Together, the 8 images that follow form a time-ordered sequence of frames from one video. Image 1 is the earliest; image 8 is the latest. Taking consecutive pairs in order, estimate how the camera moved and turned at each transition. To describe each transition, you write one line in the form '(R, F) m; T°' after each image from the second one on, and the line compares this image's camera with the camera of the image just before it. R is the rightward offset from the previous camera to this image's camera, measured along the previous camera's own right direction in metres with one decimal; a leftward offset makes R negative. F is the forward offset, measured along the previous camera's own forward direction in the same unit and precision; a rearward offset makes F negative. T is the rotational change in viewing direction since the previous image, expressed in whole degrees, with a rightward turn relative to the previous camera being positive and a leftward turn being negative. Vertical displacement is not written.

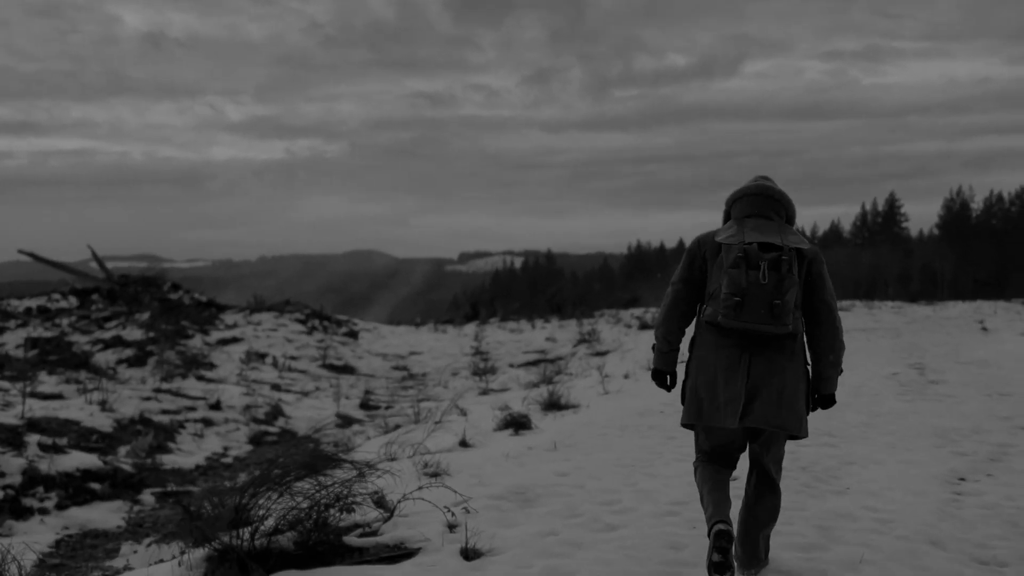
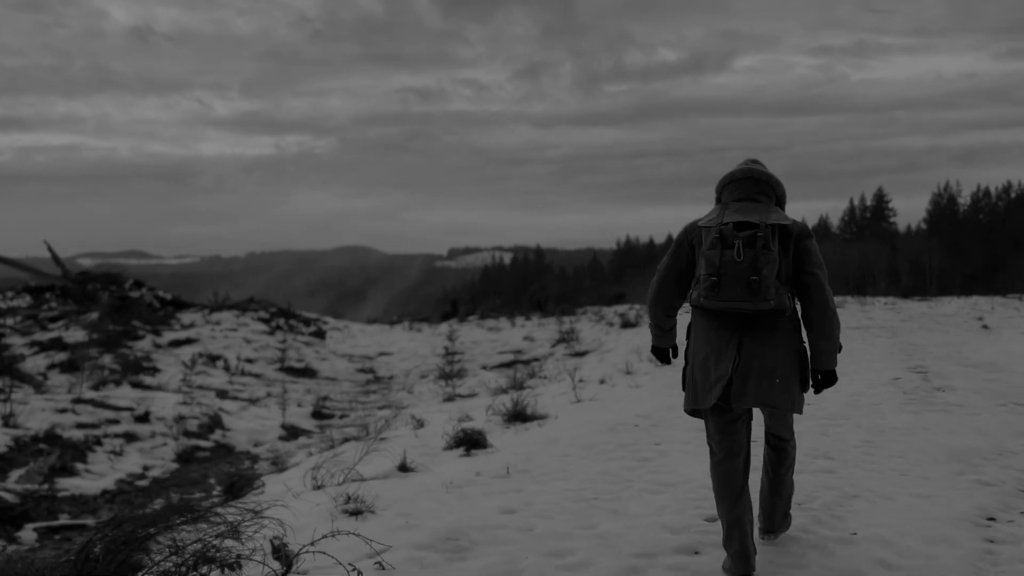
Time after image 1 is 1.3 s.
(+0.3, +1.0) m; +1°
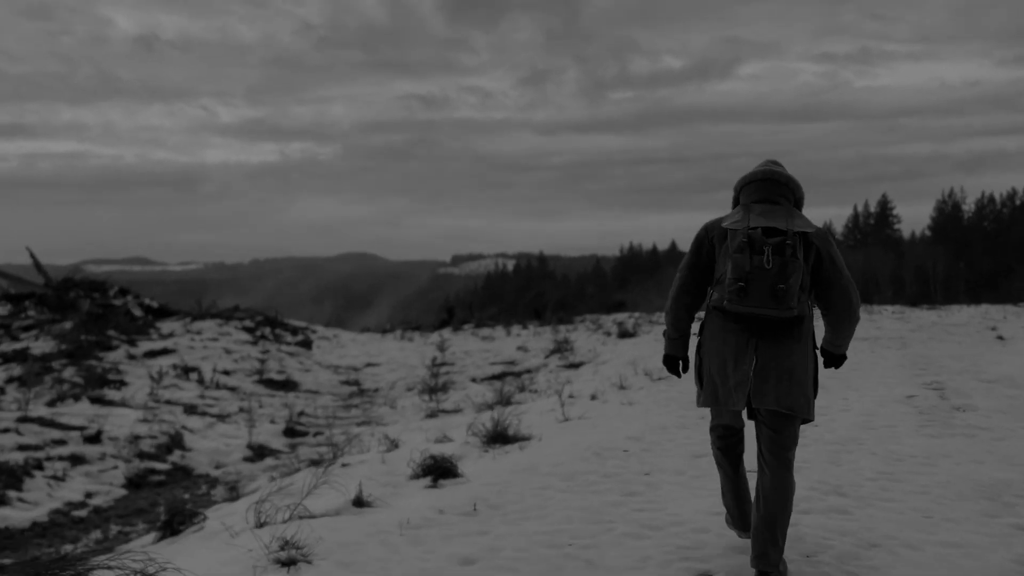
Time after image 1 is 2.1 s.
(+0.2, +0.7) m; 0°
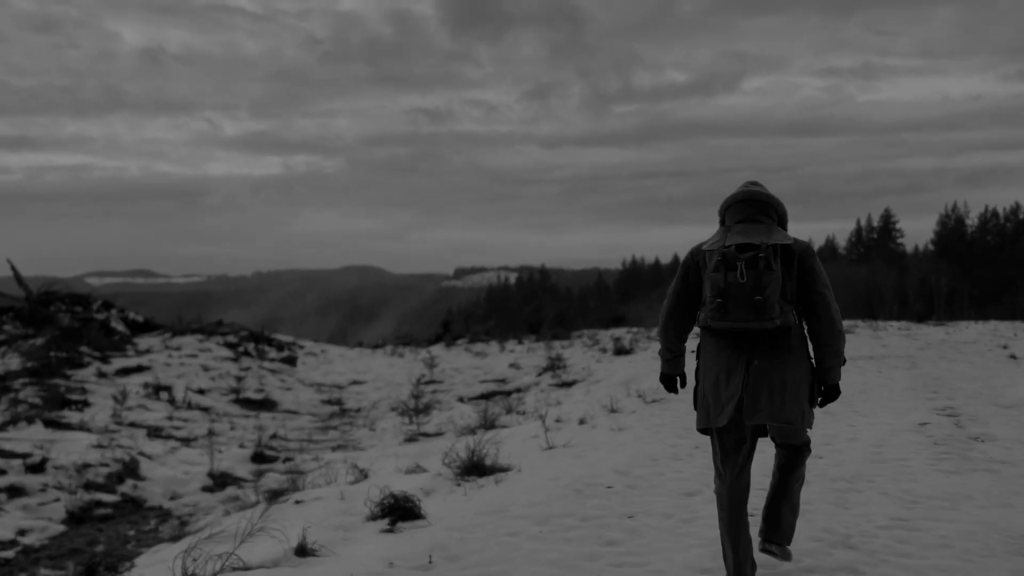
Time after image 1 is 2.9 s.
(+0.2, +0.6) m; 0°
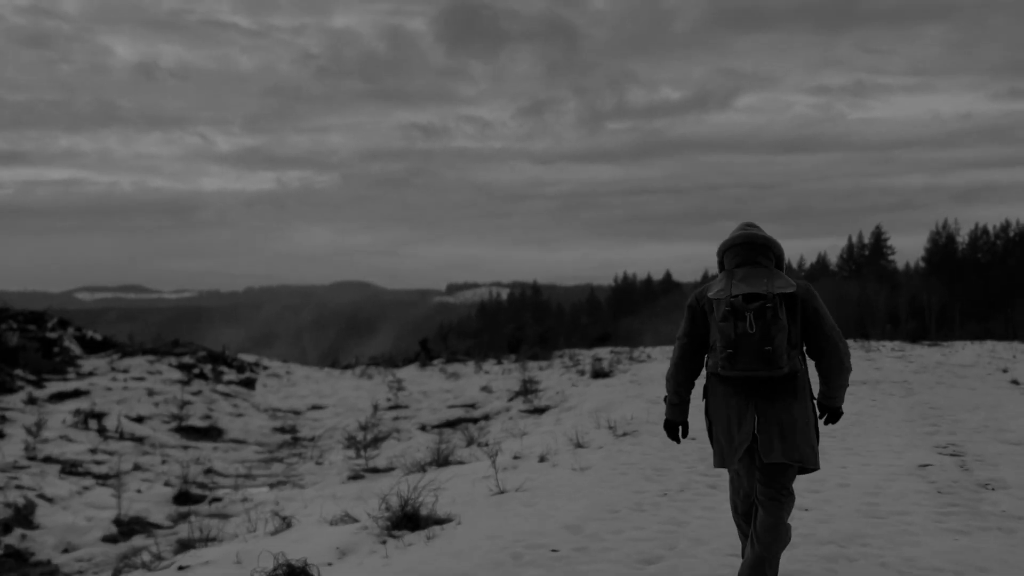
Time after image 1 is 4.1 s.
(+0.4, +0.9) m; +1°
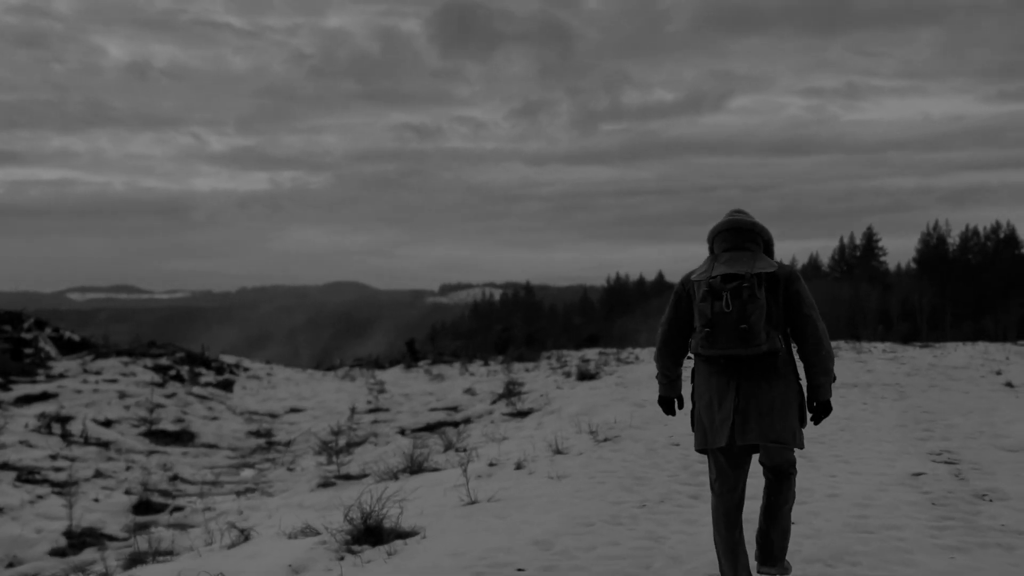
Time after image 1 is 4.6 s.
(+0.2, +0.4) m; 0°
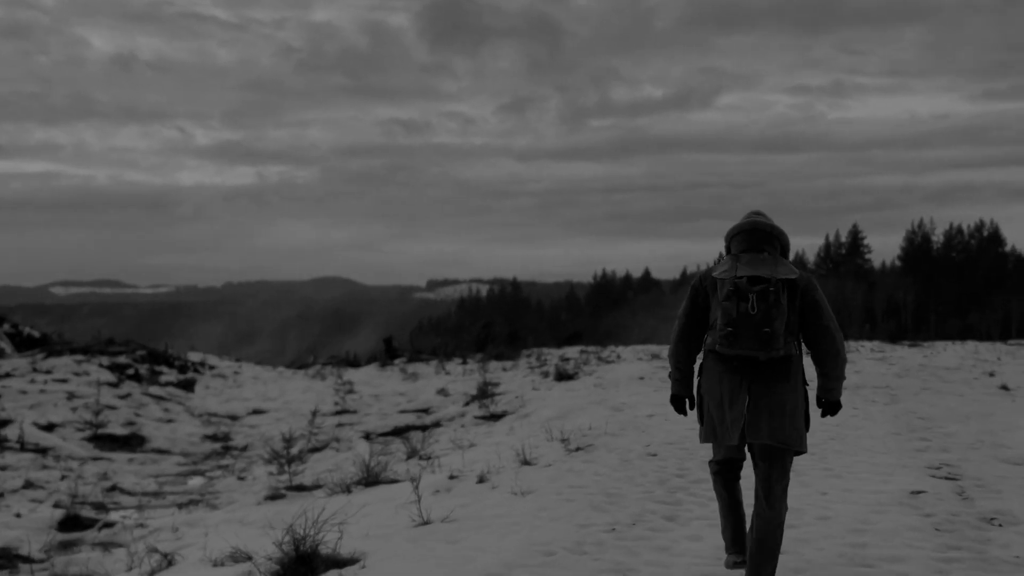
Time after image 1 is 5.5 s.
(+0.2, +0.7) m; +1°
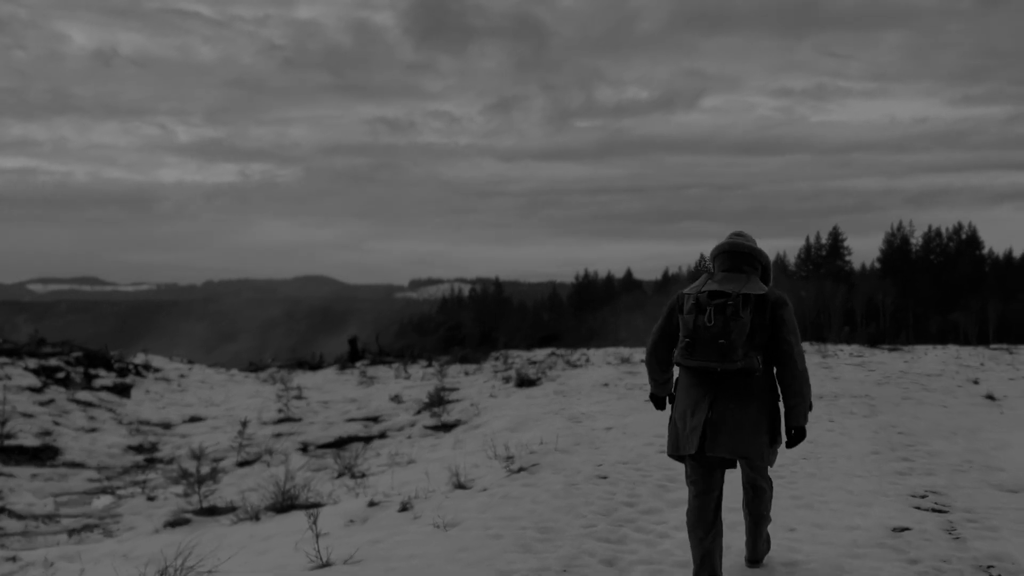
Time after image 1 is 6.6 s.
(+0.5, +0.9) m; +1°
